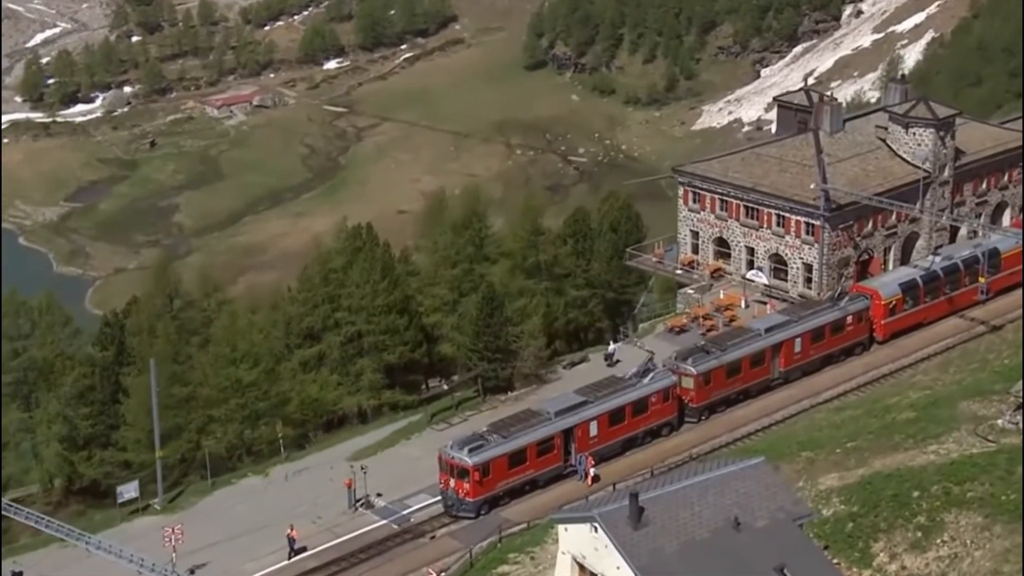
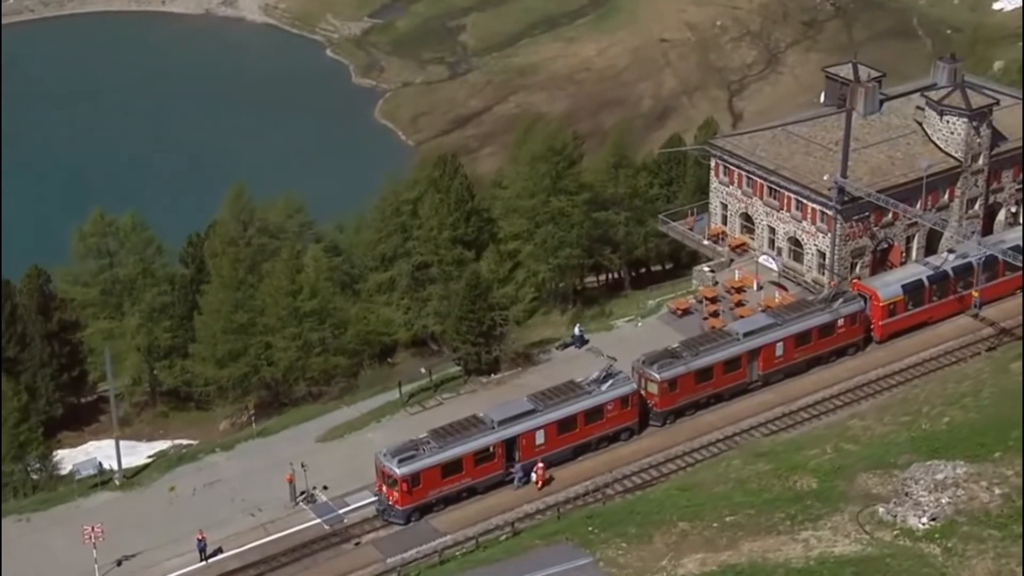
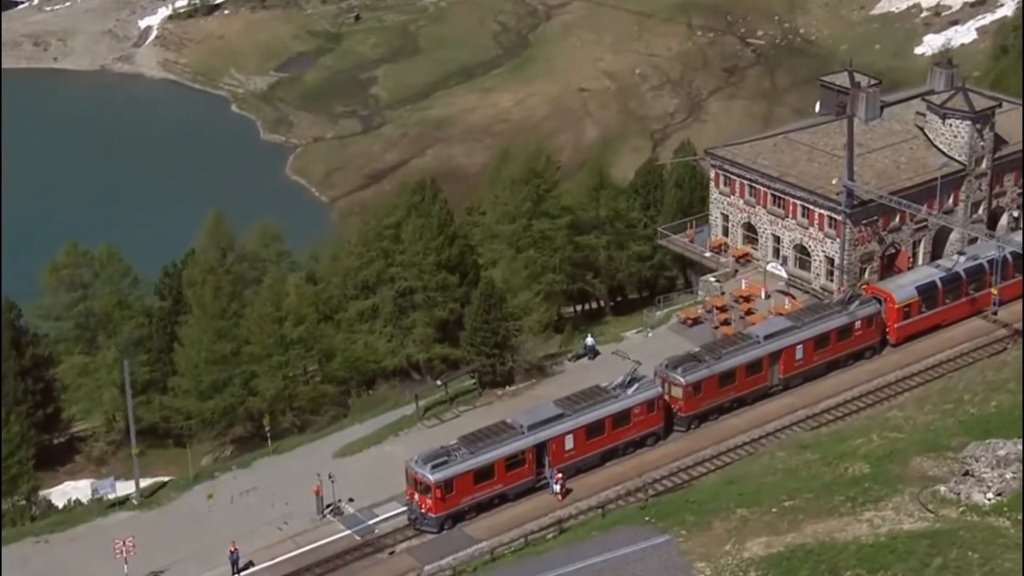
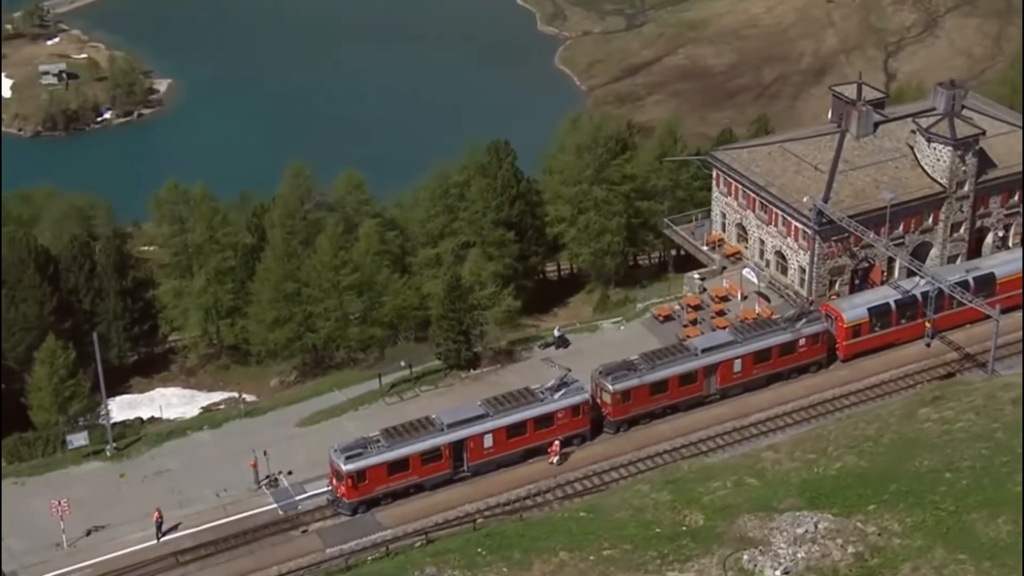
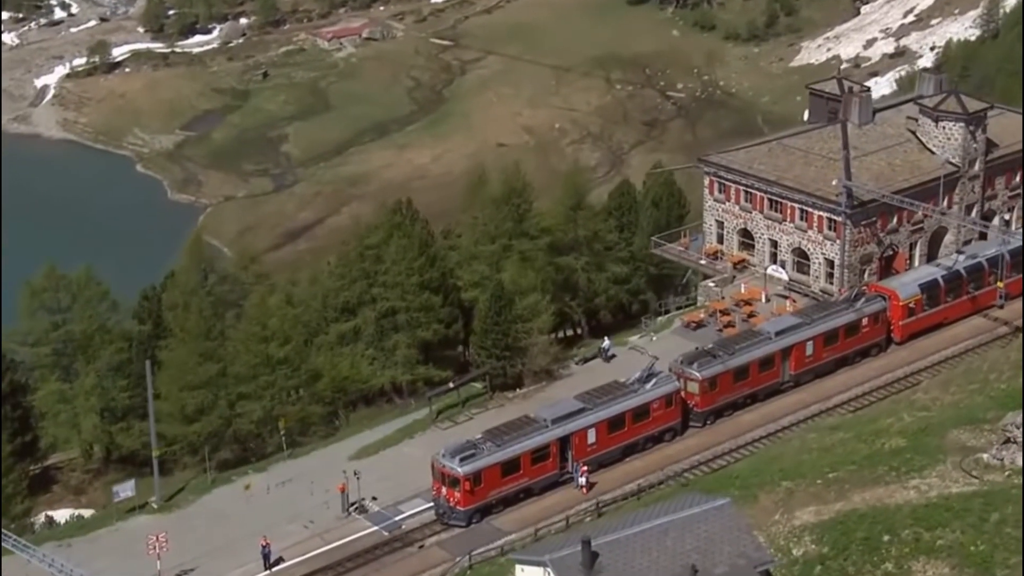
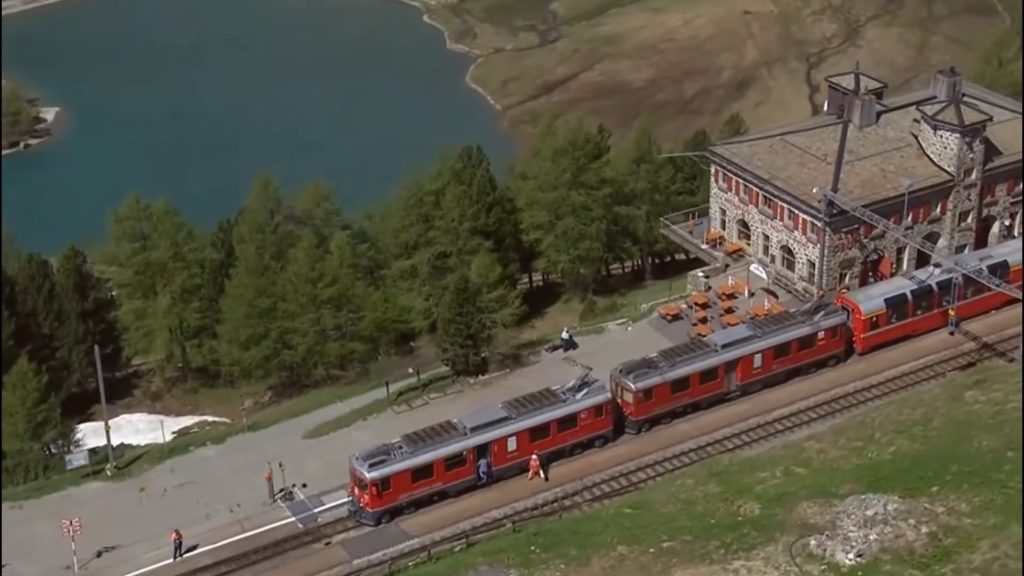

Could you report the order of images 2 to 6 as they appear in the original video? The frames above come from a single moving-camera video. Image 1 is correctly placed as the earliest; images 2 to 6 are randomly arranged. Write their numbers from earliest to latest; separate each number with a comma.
5, 3, 2, 6, 4
